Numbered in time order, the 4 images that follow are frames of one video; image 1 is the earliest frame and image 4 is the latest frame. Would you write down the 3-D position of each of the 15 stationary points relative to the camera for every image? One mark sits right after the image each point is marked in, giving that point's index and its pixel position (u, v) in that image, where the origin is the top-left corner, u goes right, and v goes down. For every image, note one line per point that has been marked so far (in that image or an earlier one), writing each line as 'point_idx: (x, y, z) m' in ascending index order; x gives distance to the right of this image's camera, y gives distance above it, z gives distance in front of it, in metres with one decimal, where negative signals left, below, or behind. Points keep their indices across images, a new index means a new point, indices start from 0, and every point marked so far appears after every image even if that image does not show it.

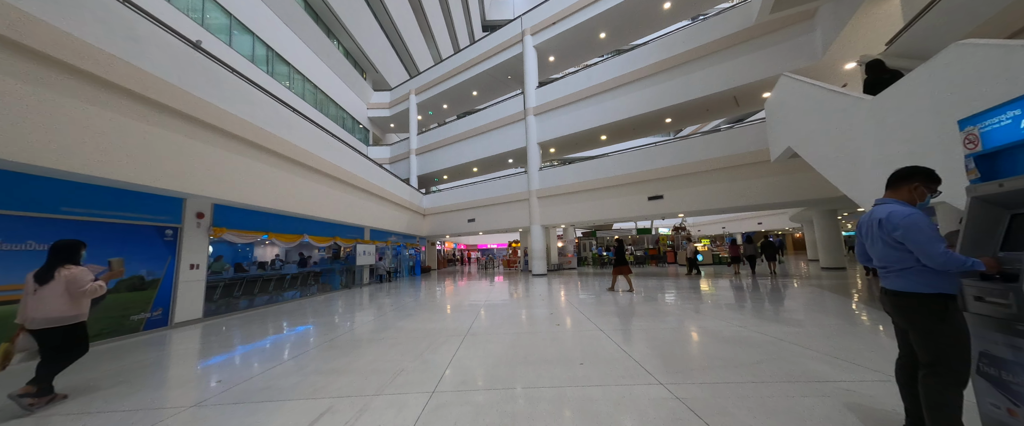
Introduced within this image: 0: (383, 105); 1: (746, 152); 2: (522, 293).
0: (-7.7, +6.4, +16.8) m
1: (+7.1, +1.9, +8.3) m
2: (+0.4, -2.8, +10.1) m
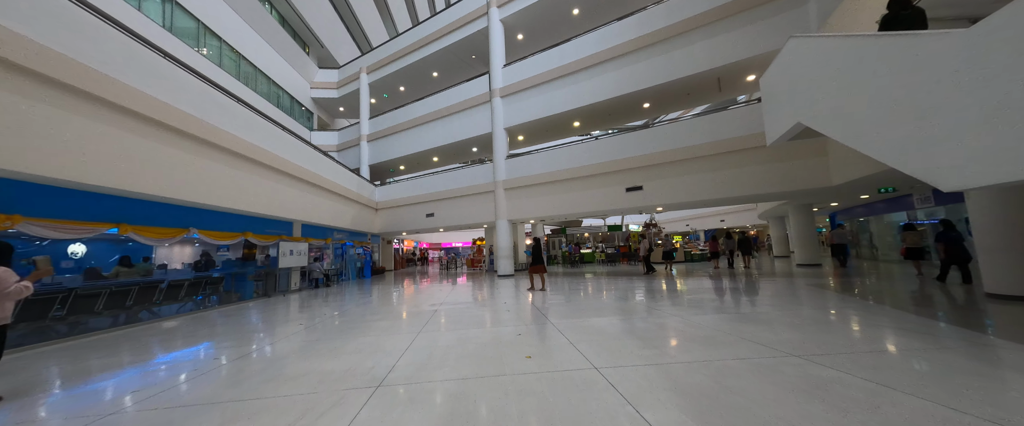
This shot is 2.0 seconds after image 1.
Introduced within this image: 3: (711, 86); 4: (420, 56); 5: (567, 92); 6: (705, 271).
0: (-9.6, +6.8, +14.5) m
1: (+6.1, +2.1, +7.7) m
2: (-0.8, -2.6, +8.7) m
3: (+6.2, +3.9, +8.6) m
4: (-4.1, +7.0, +12.4) m
5: (+1.9, +4.3, +9.7) m
6: (+8.6, -2.6, +12.4) m
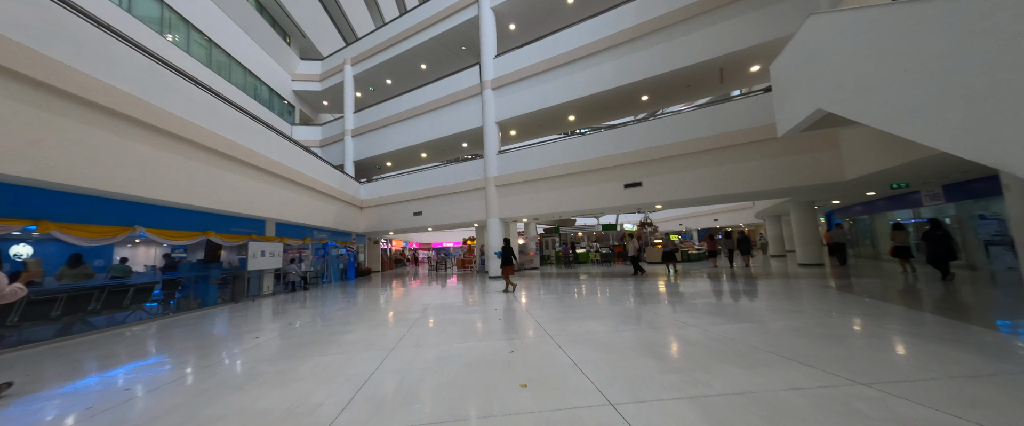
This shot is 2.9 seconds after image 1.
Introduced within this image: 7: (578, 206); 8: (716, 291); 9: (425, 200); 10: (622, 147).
0: (-10.0, +6.8, +13.7) m
1: (+5.9, +2.1, +7.3) m
2: (-1.1, -2.5, +8.2) m
3: (+5.9, +4.0, +8.3) m
4: (-4.5, +7.1, +11.8) m
5: (+1.7, +4.3, +9.2) m
6: (+8.3, -2.5, +12.1) m
7: (+2.2, +0.2, +9.3) m
8: (+6.1, -2.4, +8.3) m
9: (-3.7, +0.6, +11.7) m
10: (+3.4, +2.0, +8.7) m
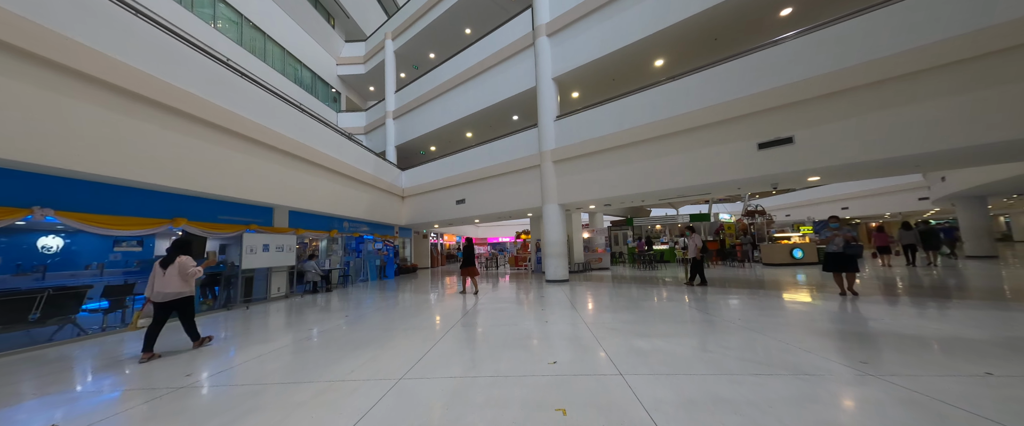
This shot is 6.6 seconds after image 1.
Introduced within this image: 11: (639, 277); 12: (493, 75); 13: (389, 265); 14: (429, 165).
0: (-7.3, +7.2, +13.3) m
1: (+6.9, +2.6, +3.7) m
2: (+0.4, -2.1, +6.2) m
3: (+7.1, +4.5, +4.6) m
4: (-2.4, +7.5, +10.2) m
5: (+3.2, +4.8, +6.5) m
6: (+10.4, -1.9, +8.0) m
7: (+3.7, +0.7, +6.6) m
8: (+7.5, -1.9, +4.8) m
9: (-1.5, +1.0, +10.1) m
10: (+4.8, +2.5, +5.6) m
11: (+4.8, -2.4, +10.2) m
12: (-0.6, +4.5, +9.1) m
13: (-4.9, -2.2, +11.9) m
14: (-3.2, +1.9, +11.1) m
